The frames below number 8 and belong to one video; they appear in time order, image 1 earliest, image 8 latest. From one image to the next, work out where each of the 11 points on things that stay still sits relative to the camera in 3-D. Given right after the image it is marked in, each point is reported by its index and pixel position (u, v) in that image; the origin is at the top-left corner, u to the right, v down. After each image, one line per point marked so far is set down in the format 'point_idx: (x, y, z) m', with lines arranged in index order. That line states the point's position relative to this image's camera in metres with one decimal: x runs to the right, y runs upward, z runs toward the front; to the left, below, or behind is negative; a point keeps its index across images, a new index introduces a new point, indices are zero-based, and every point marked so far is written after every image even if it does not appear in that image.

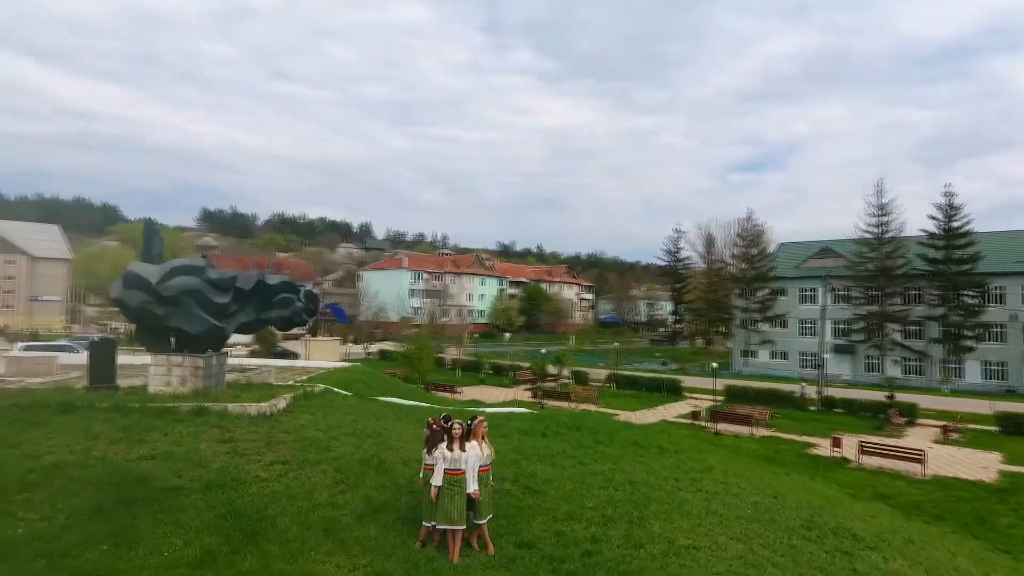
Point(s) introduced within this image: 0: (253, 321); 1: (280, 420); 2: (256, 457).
0: (-4.7, -0.6, +11.5) m
1: (-3.4, -1.9, +9.2) m
2: (-3.2, -2.1, +7.8) m
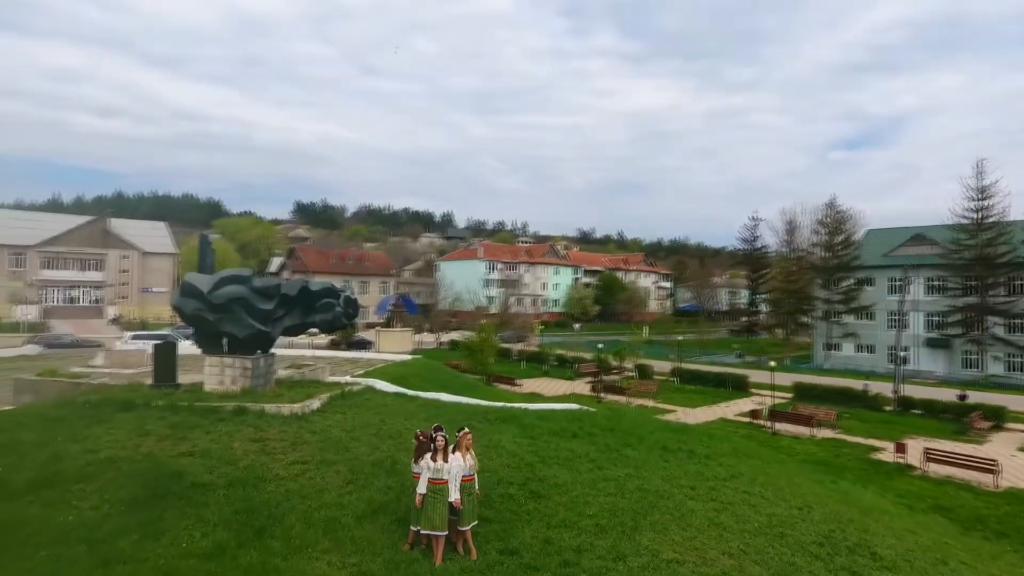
0: (-4.2, -0.7, +12.4) m
1: (-3.2, -2.1, +10.0) m
2: (-3.2, -2.3, +8.6) m
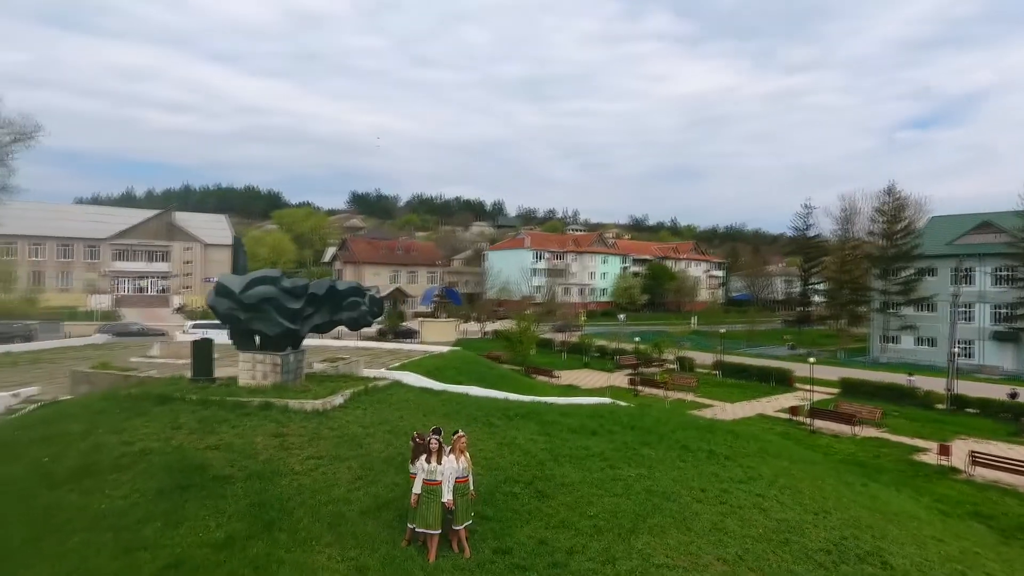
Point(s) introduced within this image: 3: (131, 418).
0: (-3.8, -0.7, +12.9) m
1: (-3.0, -2.1, +10.5) m
2: (-3.1, -2.4, +9.1) m
3: (-6.1, -2.1, +10.0) m
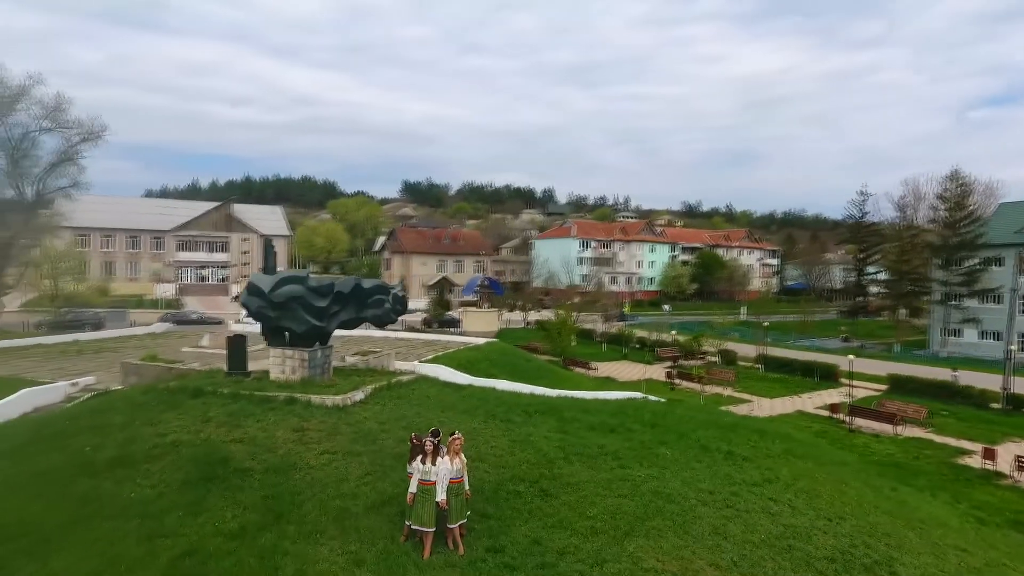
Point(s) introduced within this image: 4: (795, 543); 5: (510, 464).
0: (-3.4, -0.7, +13.5) m
1: (-2.8, -2.2, +11.0) m
2: (-3.0, -2.4, +9.6) m
3: (-5.9, -2.1, +10.7) m
4: (+3.9, -3.5, +8.7) m
5: (0.0, -2.8, +10.1) m
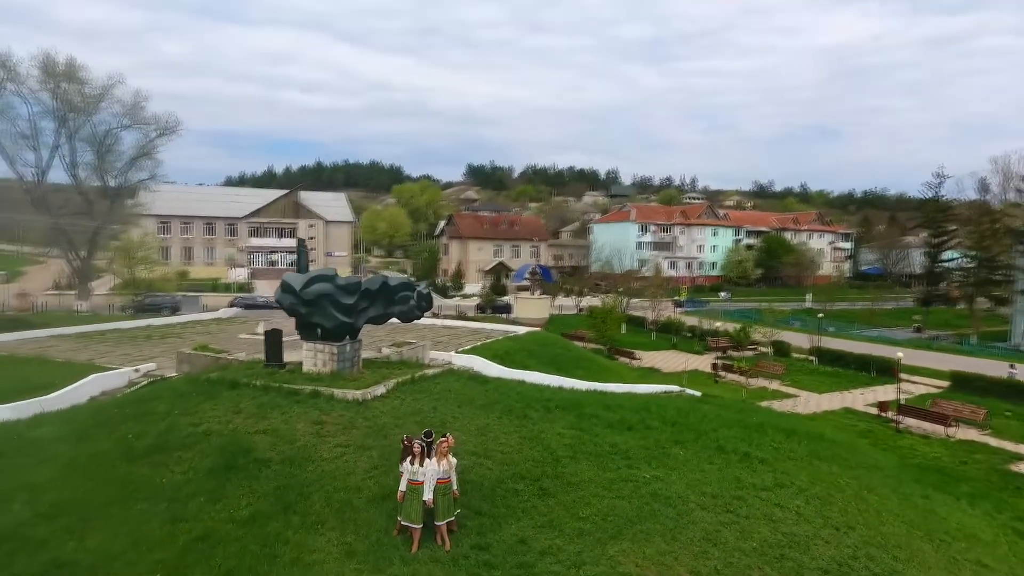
0: (-3.0, -0.6, +14.1) m
1: (-2.6, -2.2, +11.6) m
2: (-3.0, -2.5, +10.2) m
3: (-5.7, -2.1, +11.7) m
4: (+3.8, -3.7, +8.7) m
5: (0.0, -2.9, +10.4) m
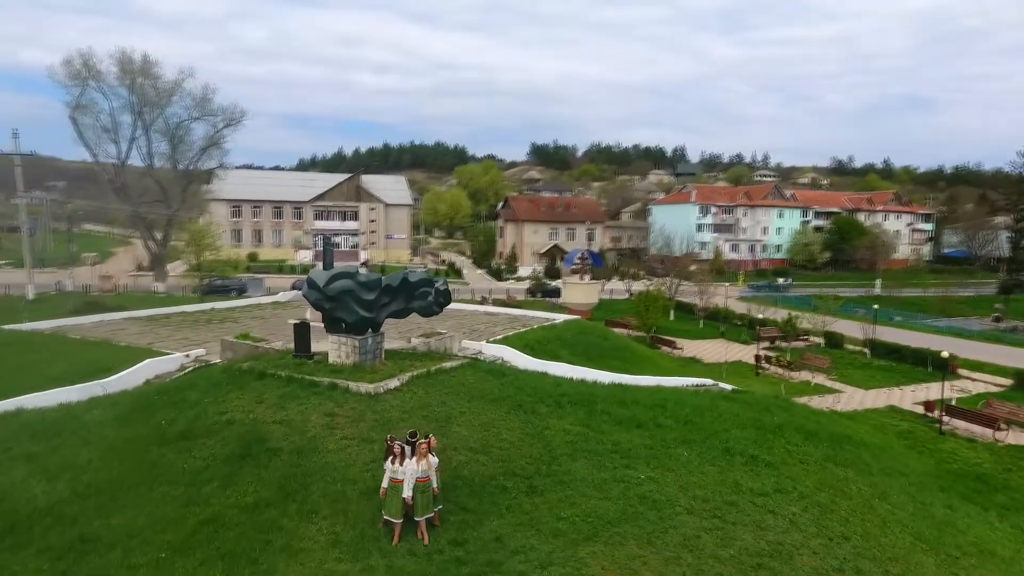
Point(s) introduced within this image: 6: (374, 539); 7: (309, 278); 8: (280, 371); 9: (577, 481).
0: (-2.6, -0.5, +14.7) m
1: (-2.5, -2.2, +12.2) m
2: (-3.0, -2.5, +10.9) m
3: (-5.6, -2.0, +12.6) m
4: (+3.6, -3.8, +8.7) m
5: (0.0, -2.9, +10.8) m
6: (-1.8, -3.3, +8.2) m
7: (-4.5, +0.2, +14.1) m
8: (-4.9, -1.8, +13.4) m
9: (+1.1, -3.2, +10.3) m
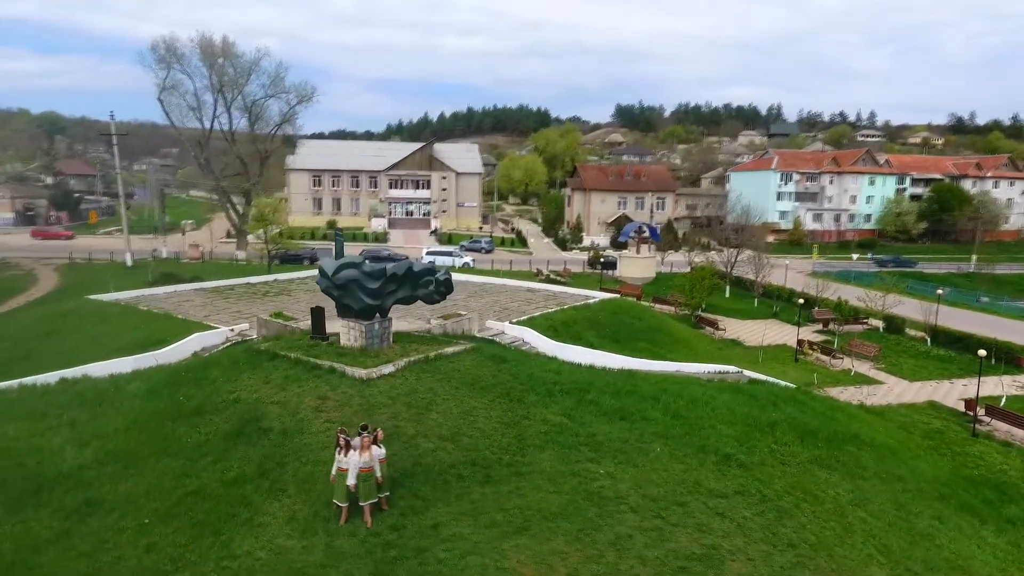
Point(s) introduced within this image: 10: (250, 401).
0: (-2.6, -0.2, +15.5) m
1: (-2.9, -2.0, +13.2) m
2: (-3.6, -2.4, +12.0) m
3: (-5.9, -1.8, +14.0) m
4: (+2.6, -4.0, +9.0) m
5: (-0.6, -2.9, +11.5) m
6: (-2.8, -3.4, +9.2) m
7: (-4.6, +0.5, +15.2) m
8: (-5.1, -1.5, +14.7) m
9: (+0.4, -3.2, +10.9) m
10: (-5.2, -2.3, +12.6) m
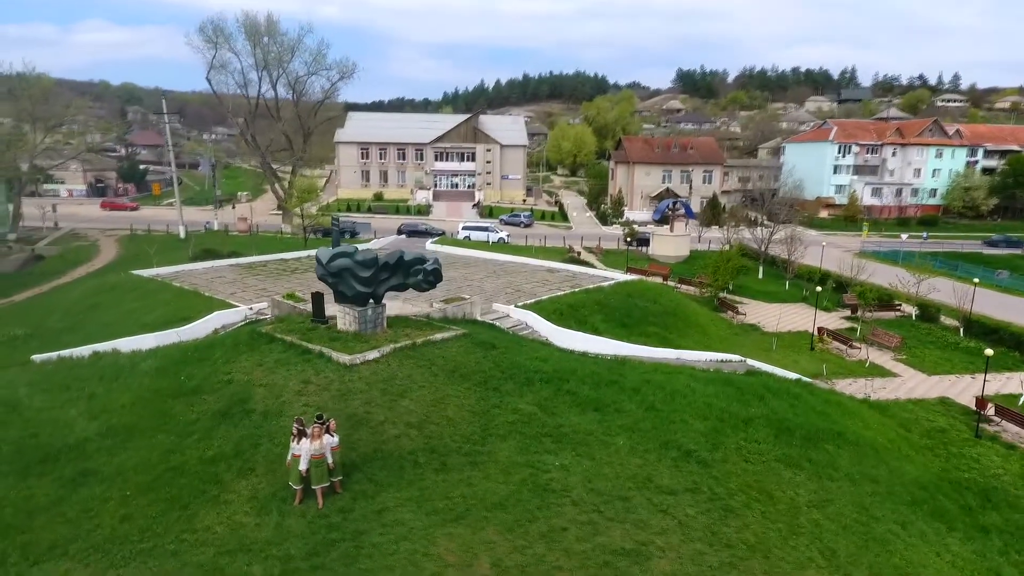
0: (-2.9, +0.1, +16.2) m
1: (-3.5, -1.8, +14.0) m
2: (-4.2, -2.3, +12.9) m
3: (-6.4, -1.5, +15.1) m
4: (+1.6, -4.1, +9.4) m
5: (-1.3, -2.8, +12.1) m
6: (-3.7, -3.4, +10.0) m
7: (-4.9, +0.8, +16.0) m
8: (-5.5, -1.2, +15.6) m
9: (-0.4, -3.2, +11.4) m
10: (-5.8, -2.1, +13.6) m
